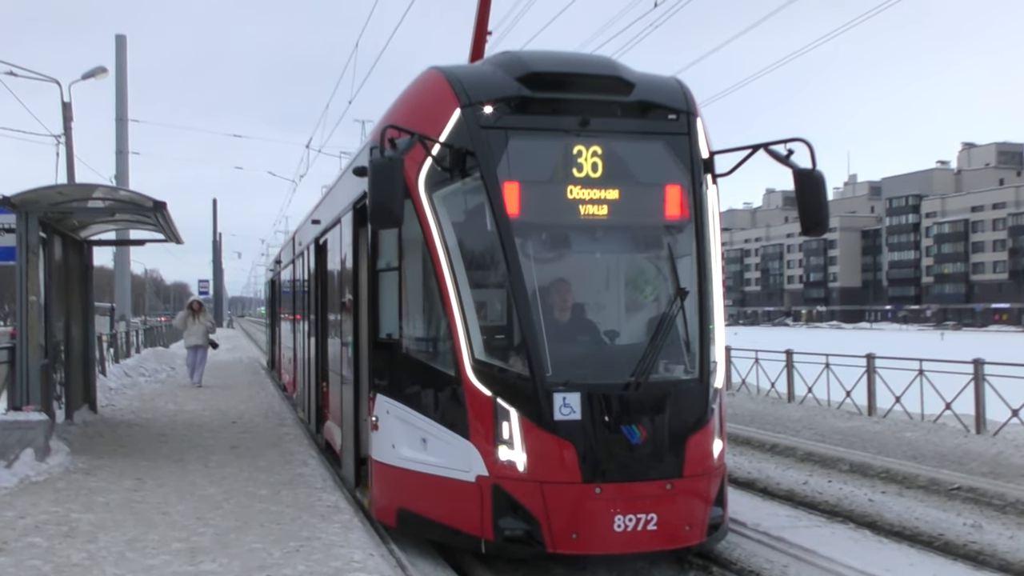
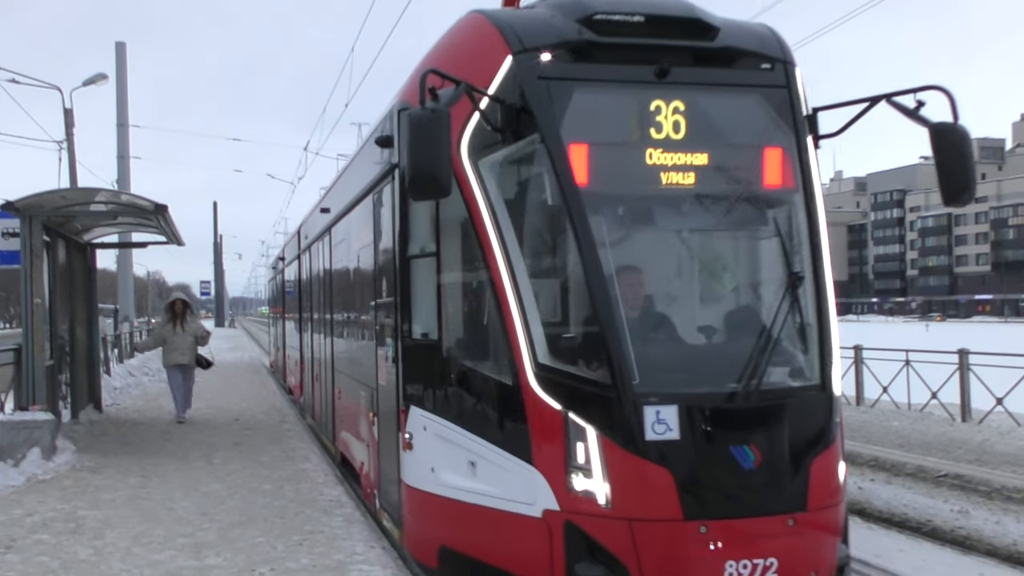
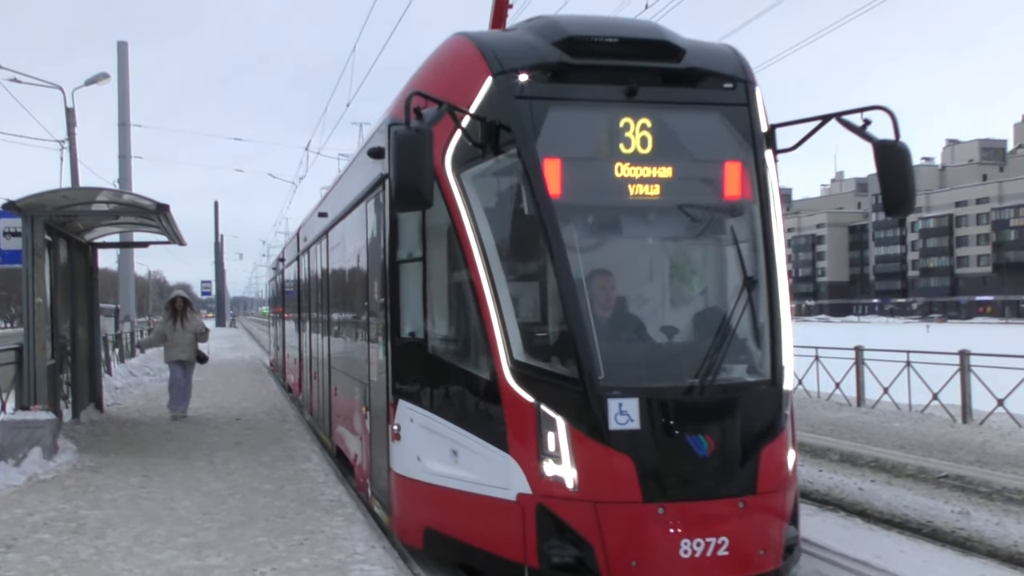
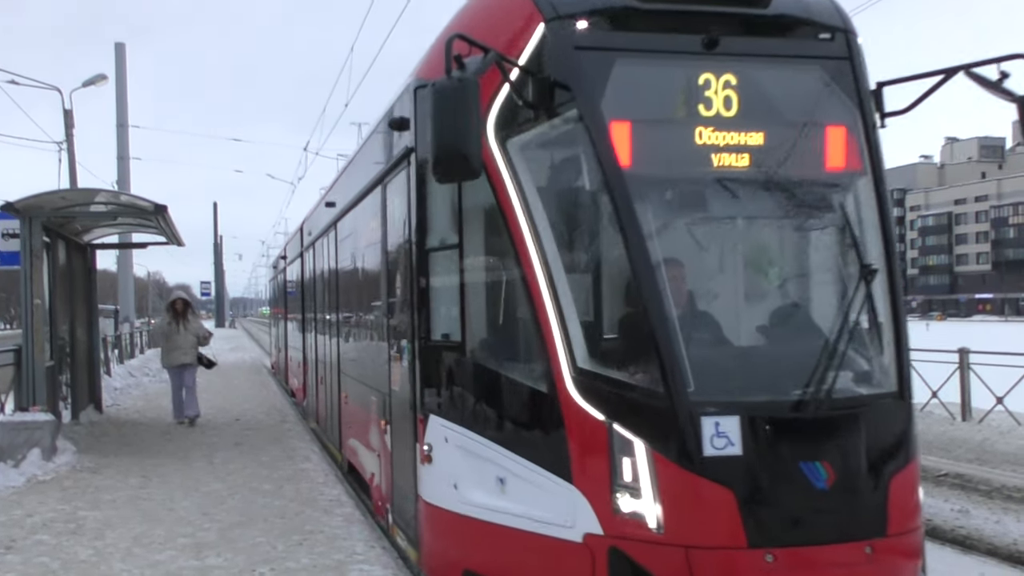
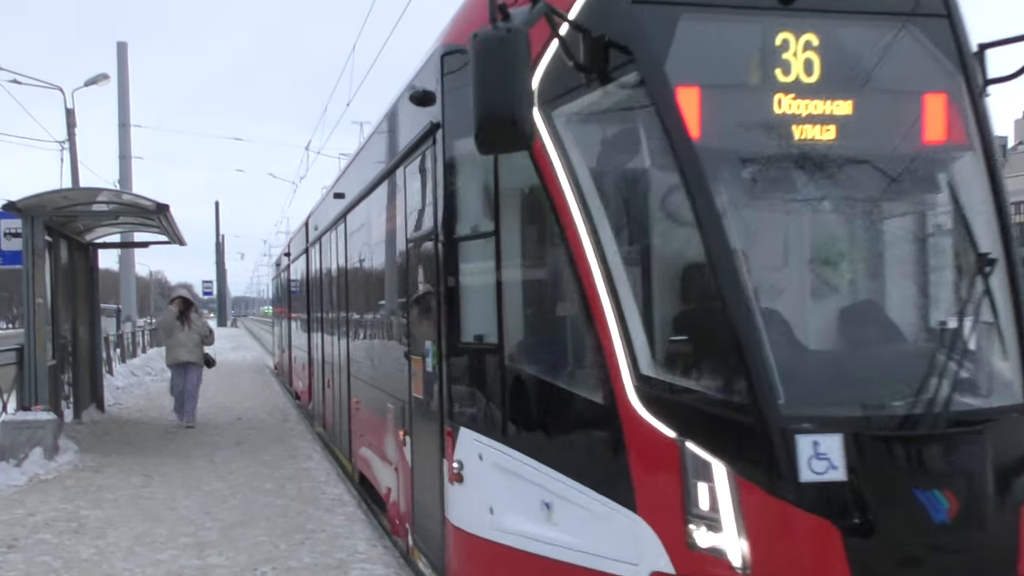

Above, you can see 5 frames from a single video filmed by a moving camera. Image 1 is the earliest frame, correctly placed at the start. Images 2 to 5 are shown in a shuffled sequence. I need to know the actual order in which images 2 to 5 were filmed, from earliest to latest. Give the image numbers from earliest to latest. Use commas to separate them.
3, 2, 4, 5
